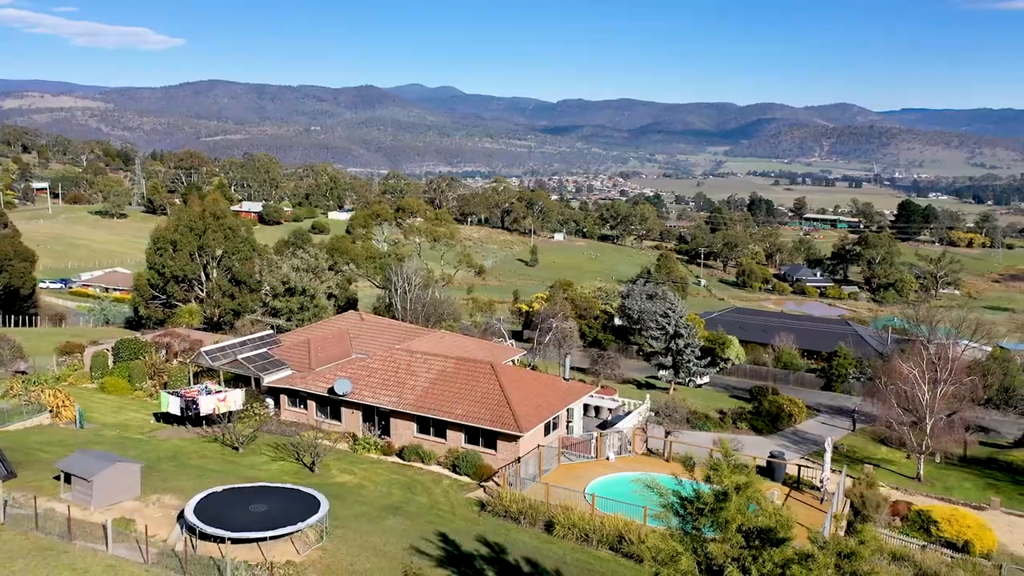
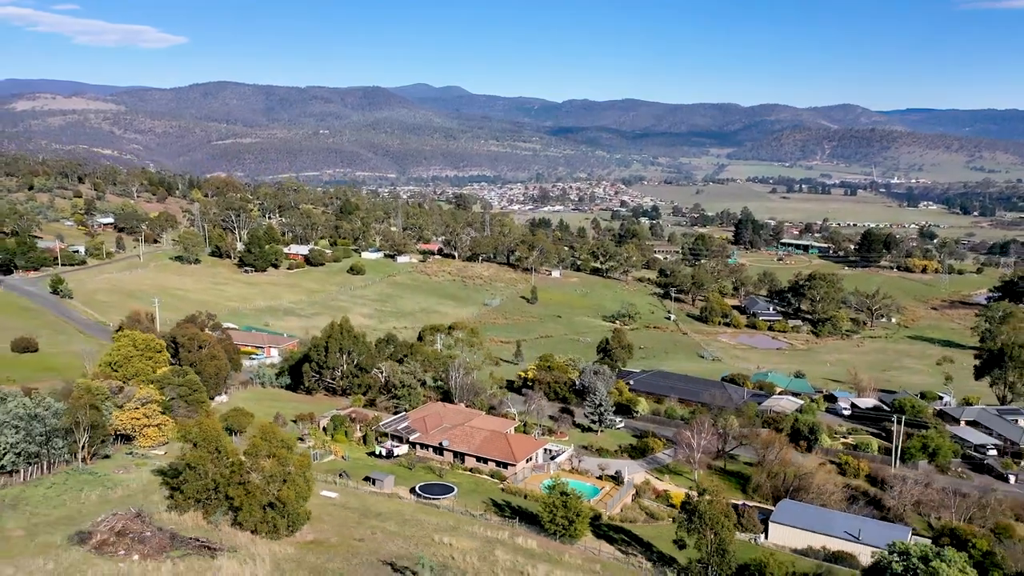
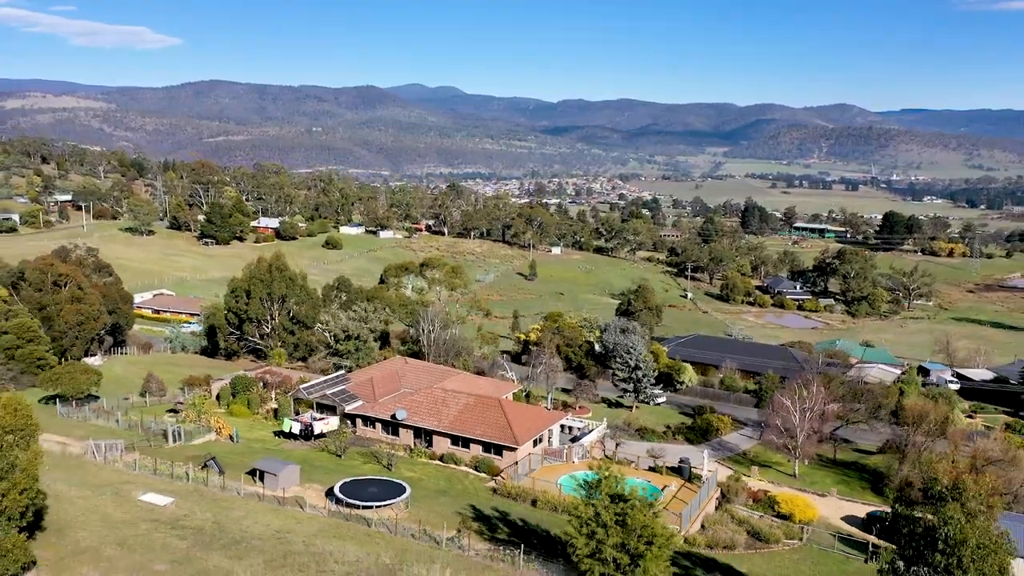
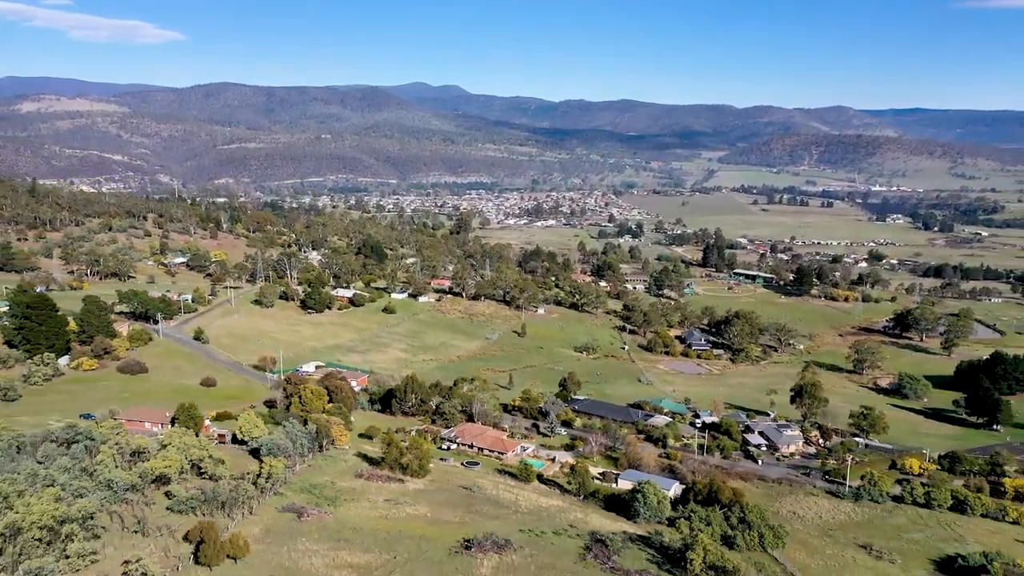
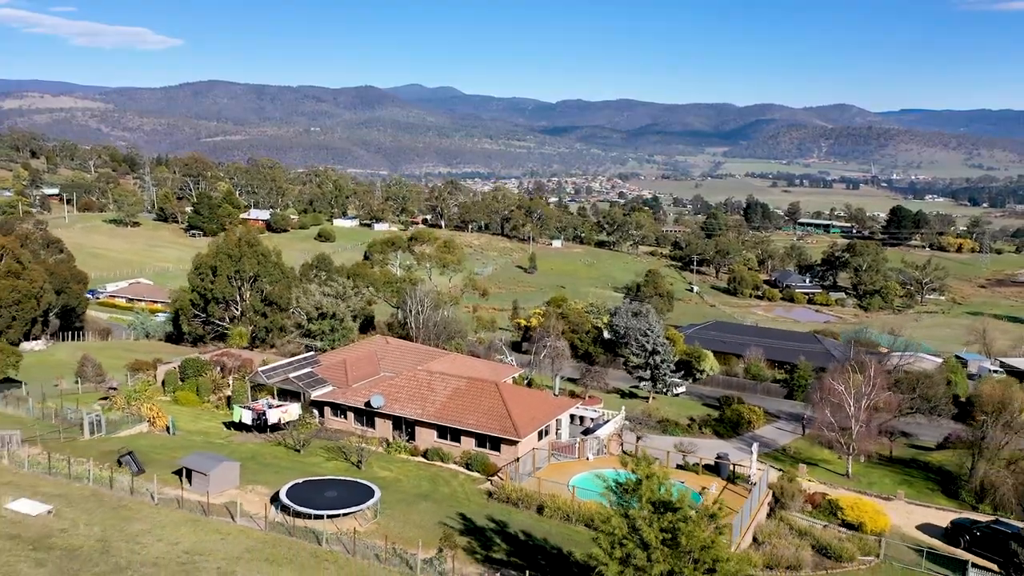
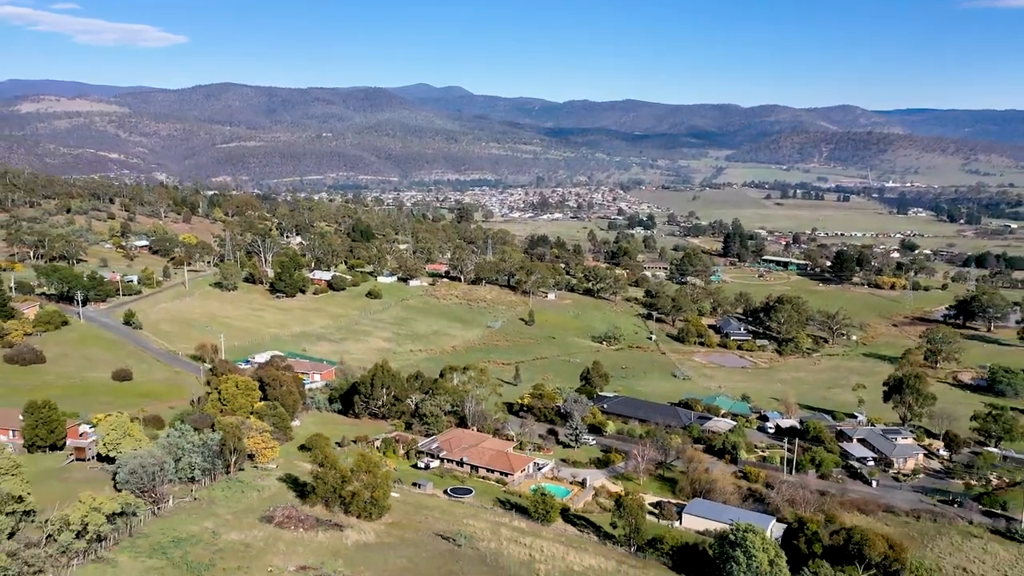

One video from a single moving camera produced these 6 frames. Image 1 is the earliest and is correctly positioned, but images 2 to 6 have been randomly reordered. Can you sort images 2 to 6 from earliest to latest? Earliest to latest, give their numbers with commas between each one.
5, 3, 2, 6, 4
